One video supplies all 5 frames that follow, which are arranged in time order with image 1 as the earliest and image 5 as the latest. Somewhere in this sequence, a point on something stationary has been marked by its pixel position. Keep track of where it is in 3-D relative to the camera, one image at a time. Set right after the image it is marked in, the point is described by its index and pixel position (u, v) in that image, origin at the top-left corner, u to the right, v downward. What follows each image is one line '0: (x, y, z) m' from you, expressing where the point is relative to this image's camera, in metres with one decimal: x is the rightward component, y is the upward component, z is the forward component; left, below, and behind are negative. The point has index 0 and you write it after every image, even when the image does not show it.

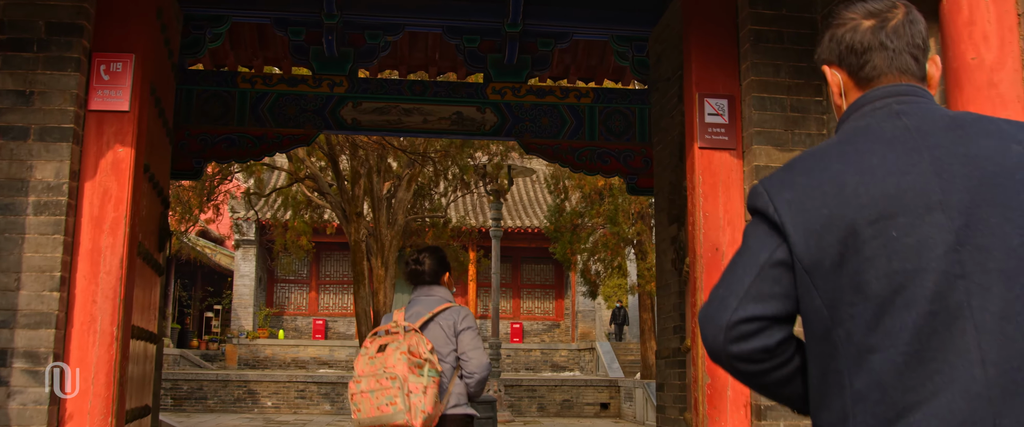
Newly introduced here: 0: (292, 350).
0: (-3.8, -2.4, +15.9) m
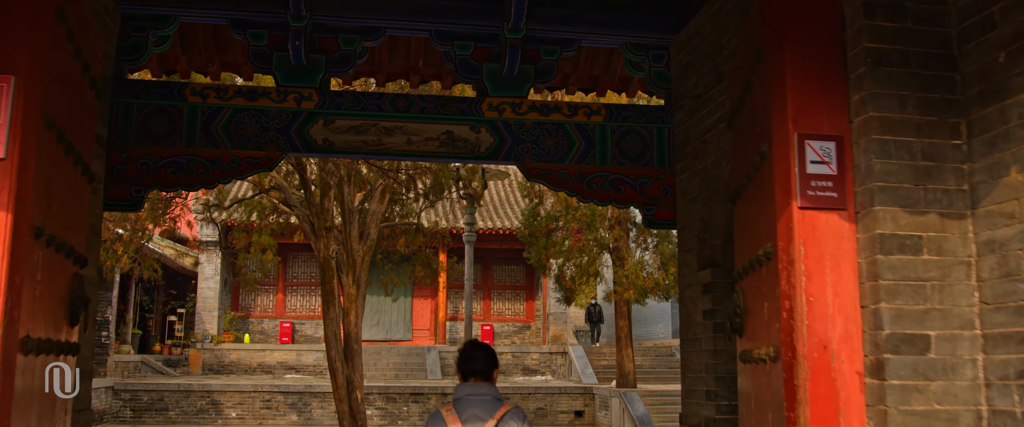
0: (-4.3, -2.4, +15.2) m
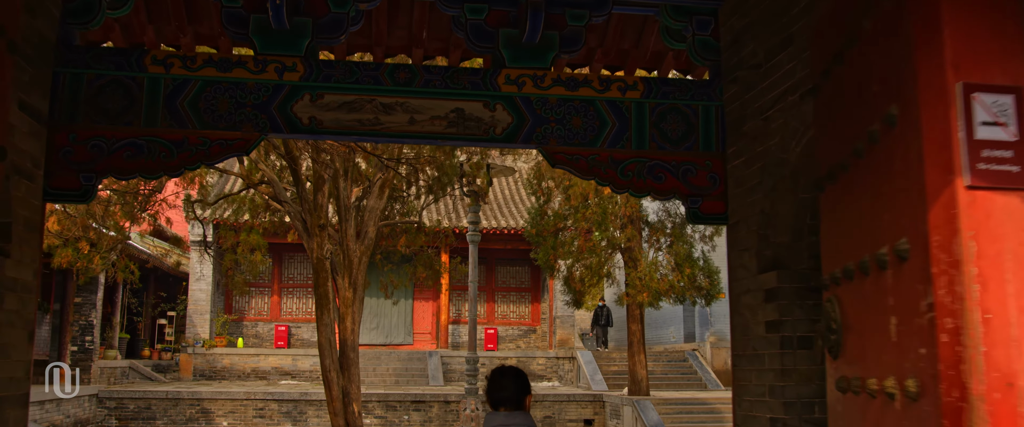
0: (-4.2, -2.4, +14.6) m
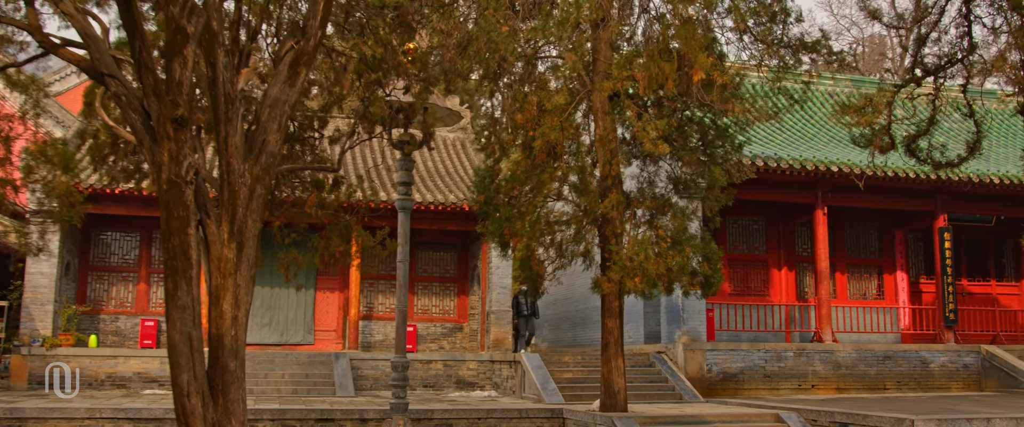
0: (-5.0, -1.9, +11.2) m
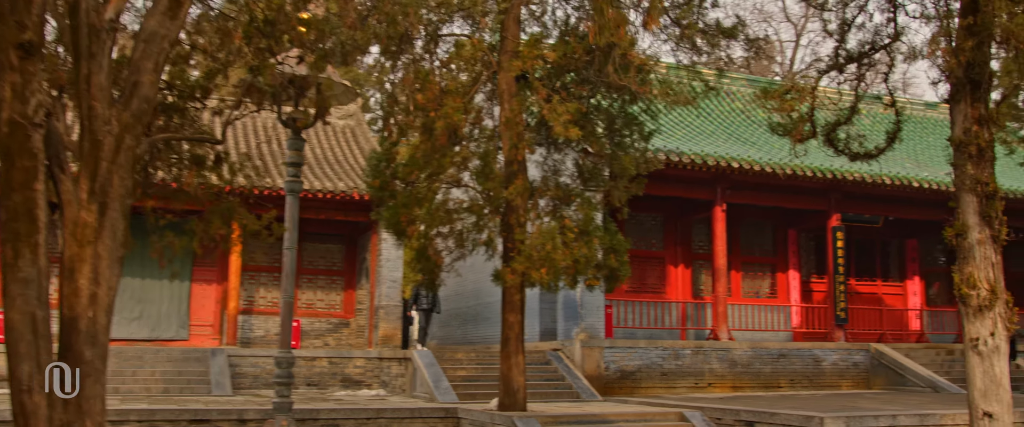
0: (-6.2, -1.6, +9.9) m
